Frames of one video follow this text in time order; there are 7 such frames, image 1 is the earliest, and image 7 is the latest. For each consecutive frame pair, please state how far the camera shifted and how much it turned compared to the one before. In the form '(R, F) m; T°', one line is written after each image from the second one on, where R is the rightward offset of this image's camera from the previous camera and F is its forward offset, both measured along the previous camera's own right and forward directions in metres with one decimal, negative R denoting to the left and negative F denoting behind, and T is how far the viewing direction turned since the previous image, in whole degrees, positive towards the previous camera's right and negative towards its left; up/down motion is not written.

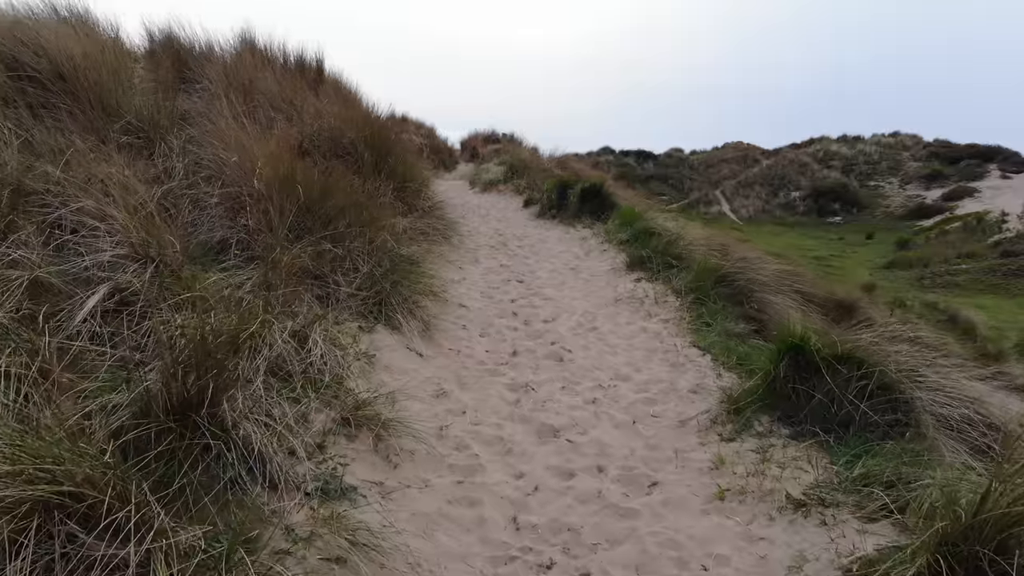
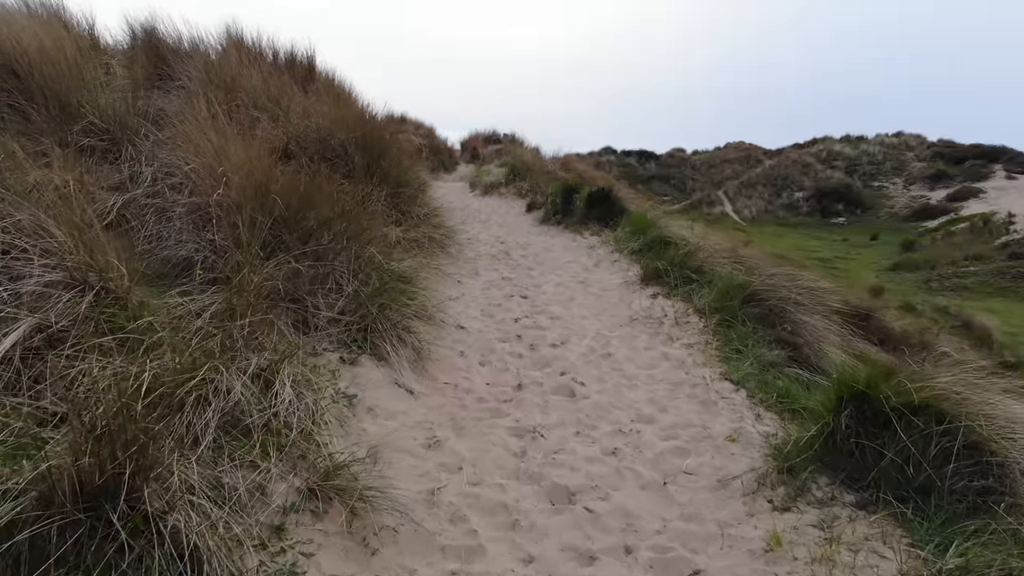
(0.0, +0.5) m; 0°
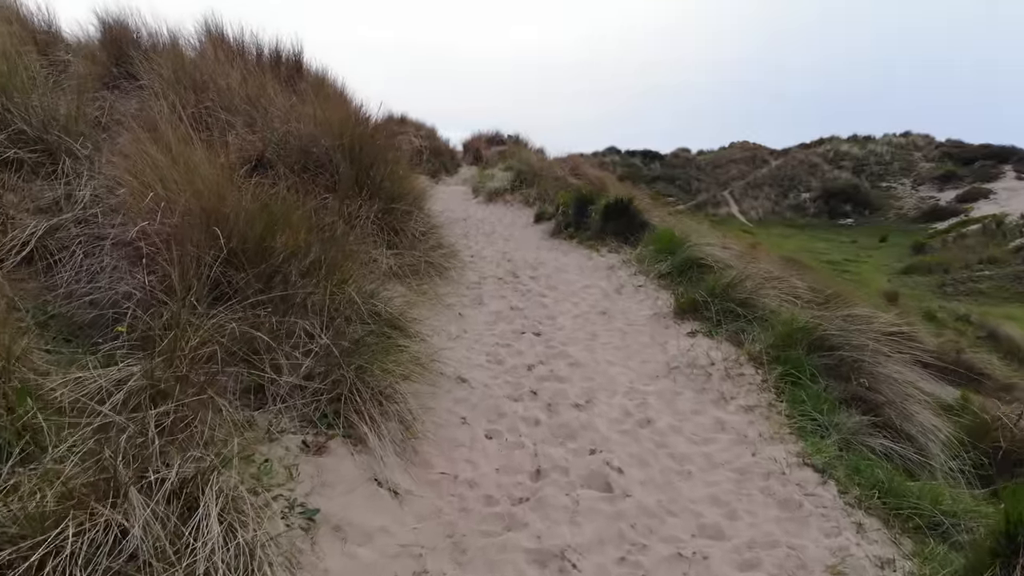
(0.0, +0.8) m; 0°
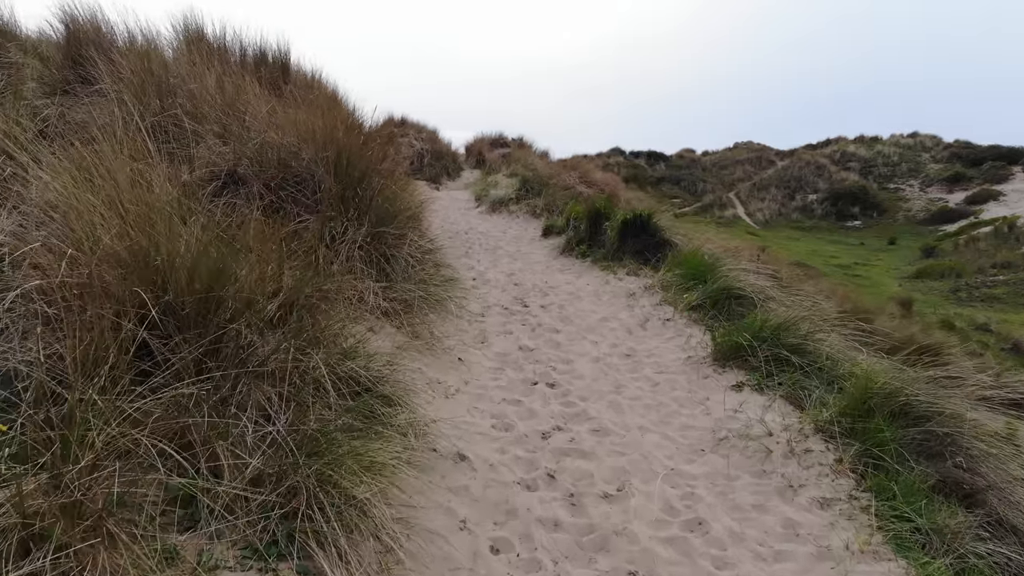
(0.0, +0.7) m; 0°
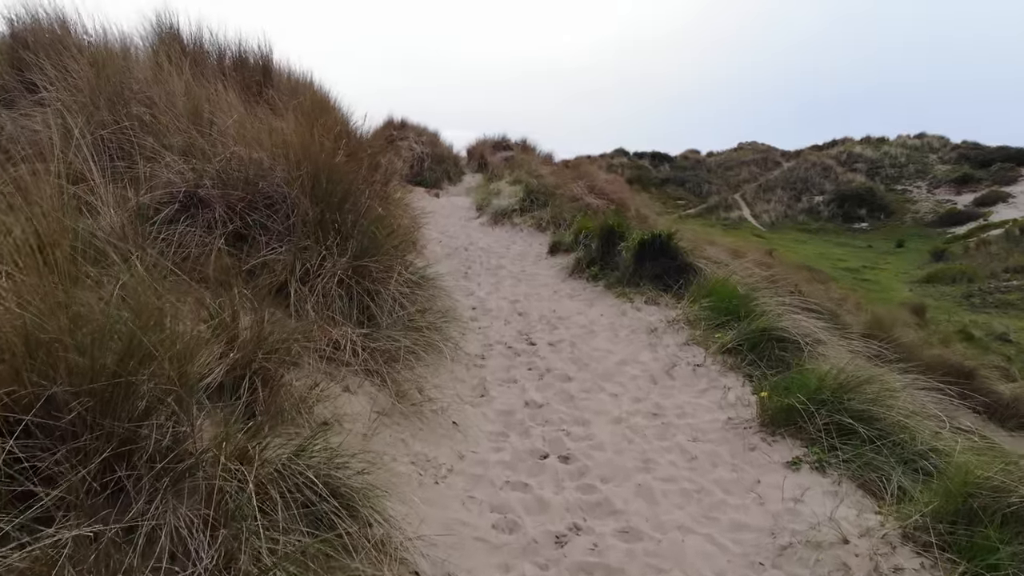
(0.0, +0.6) m; 0°
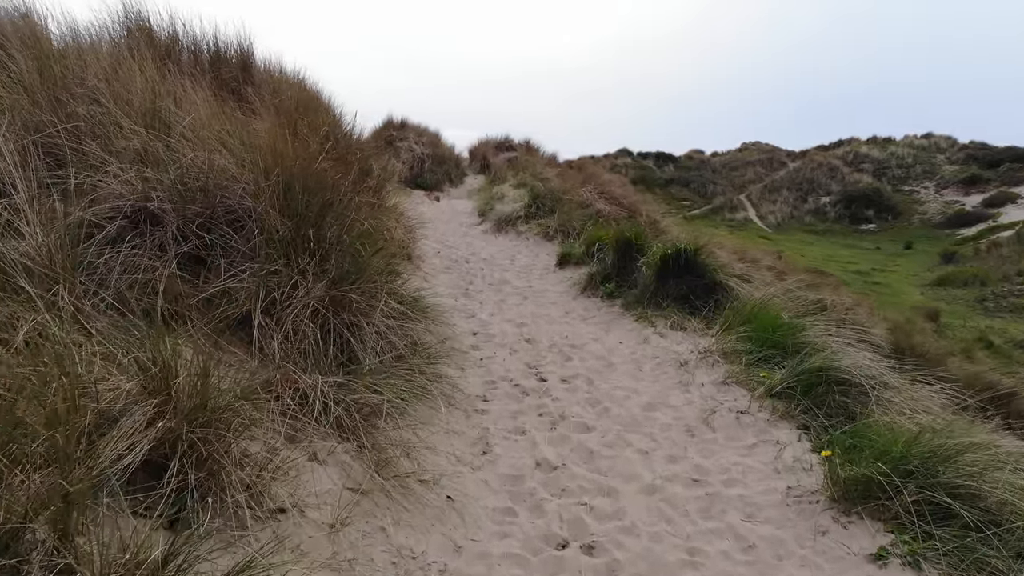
(0.0, +0.6) m; 0°
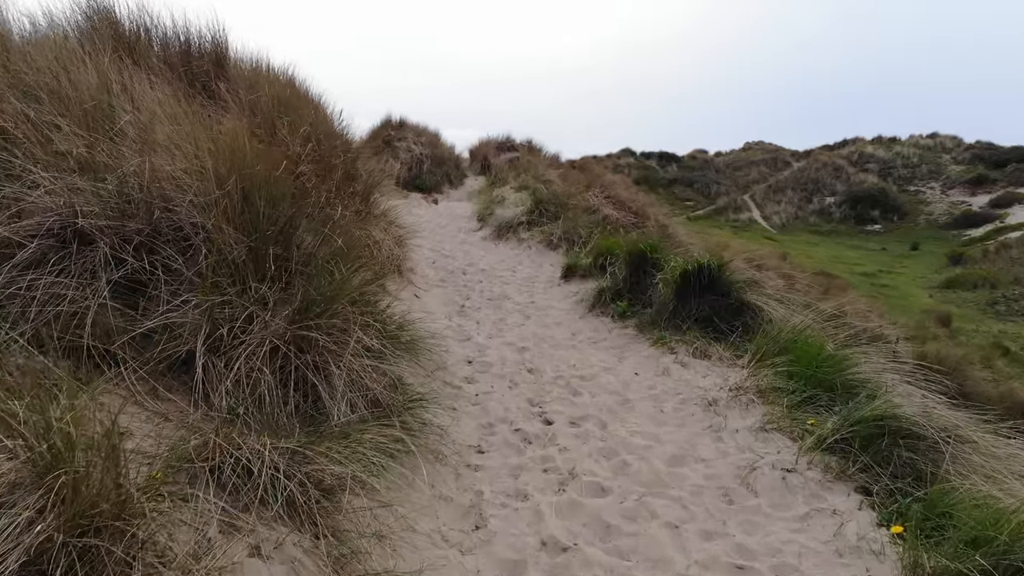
(0.0, +0.6) m; 0°
